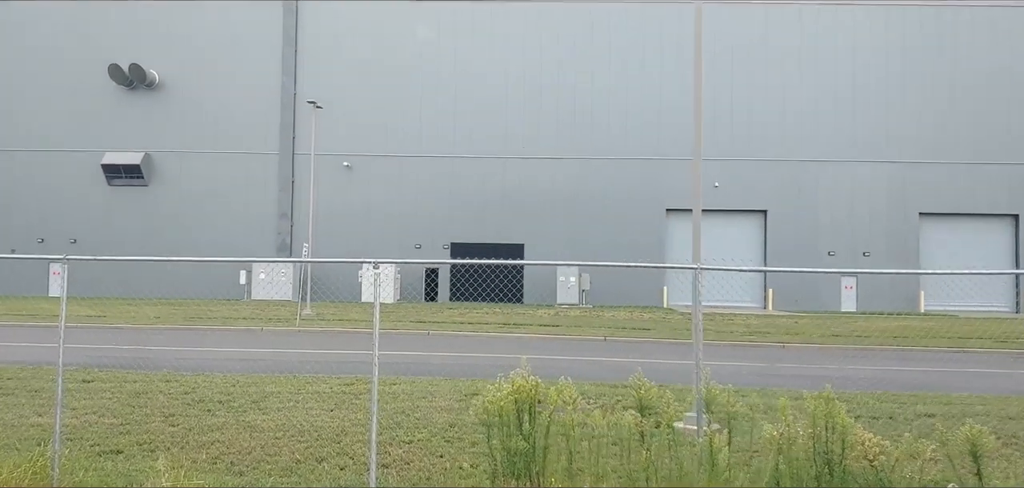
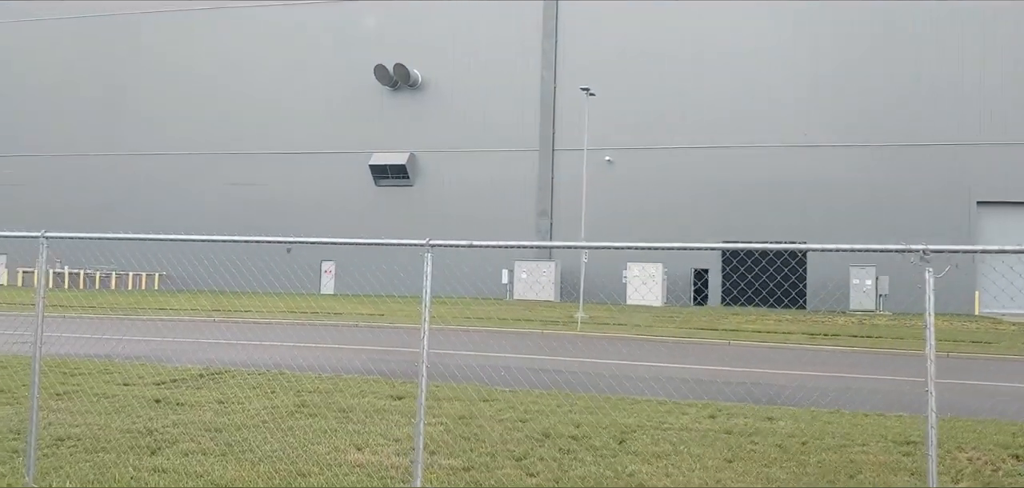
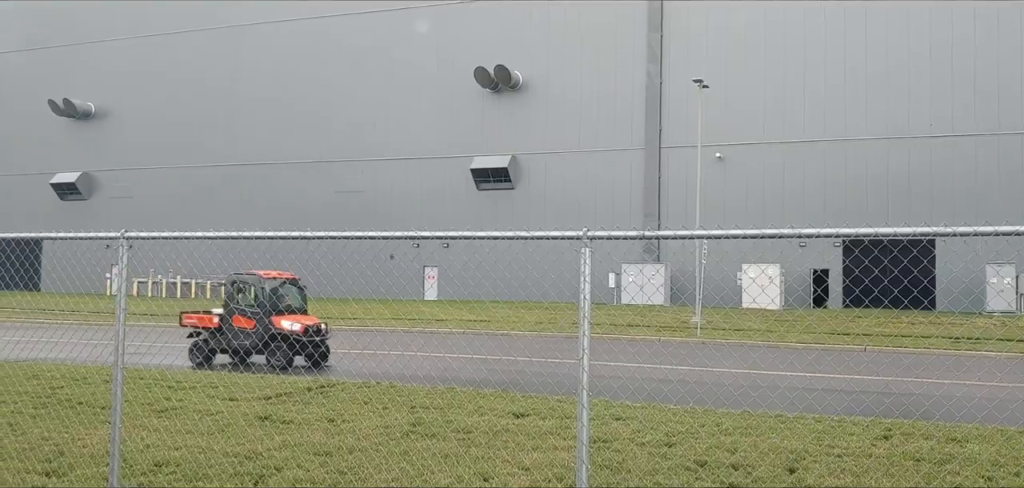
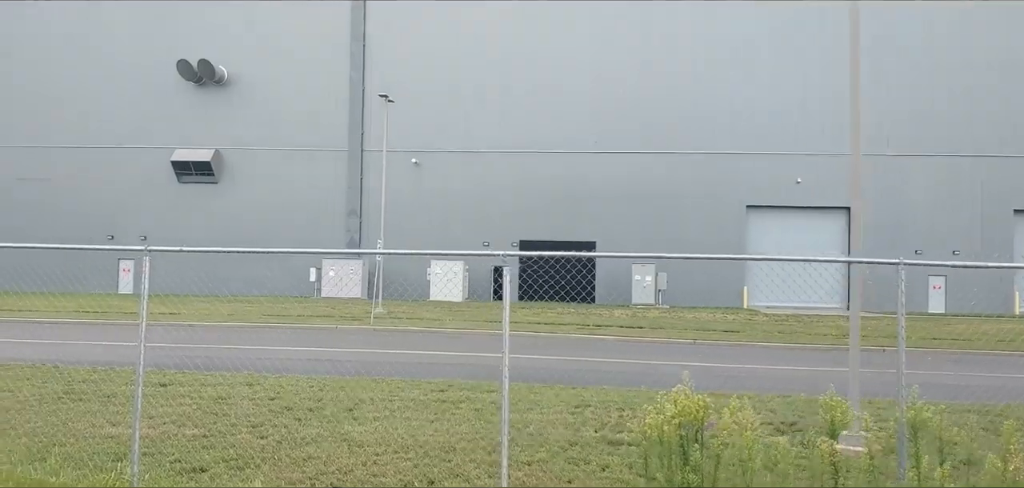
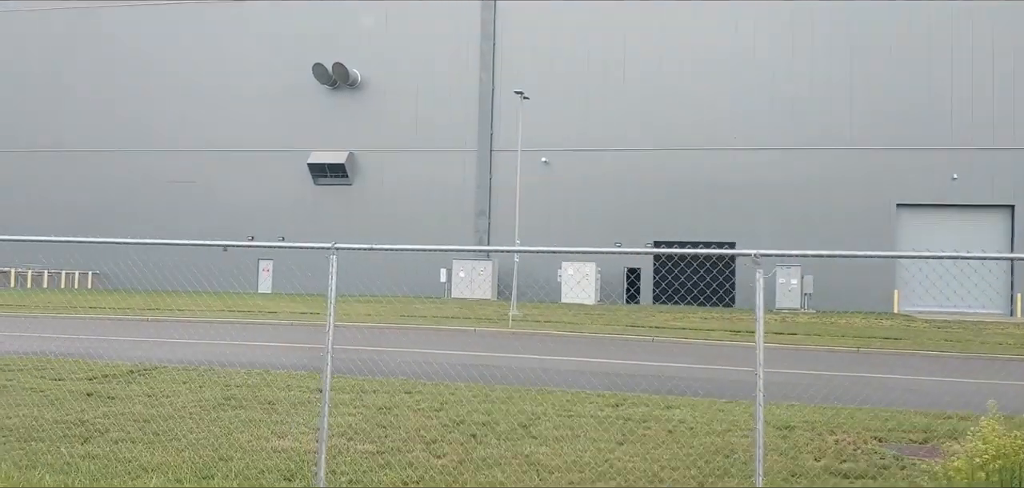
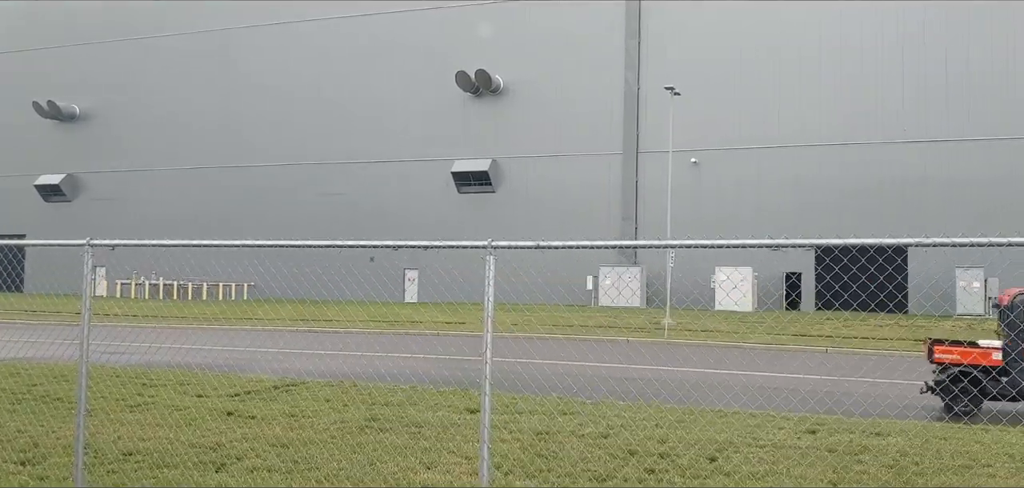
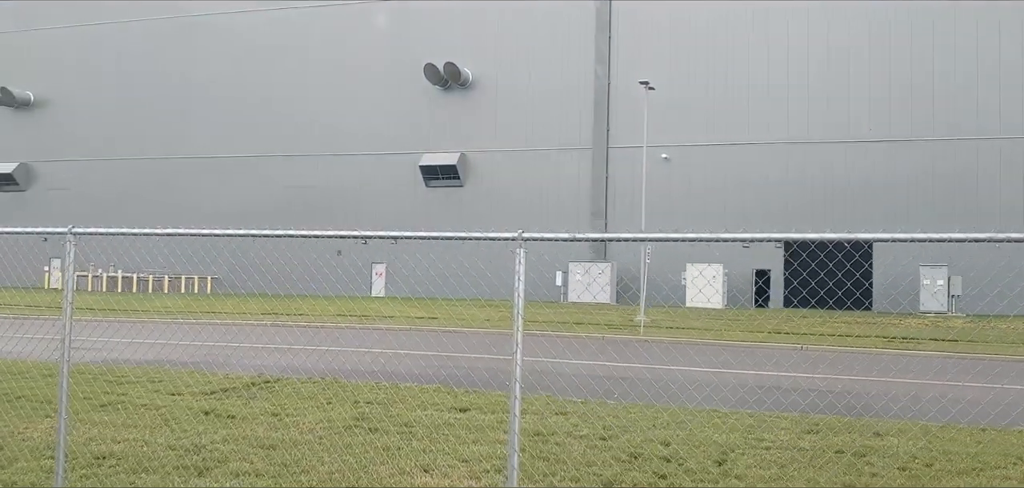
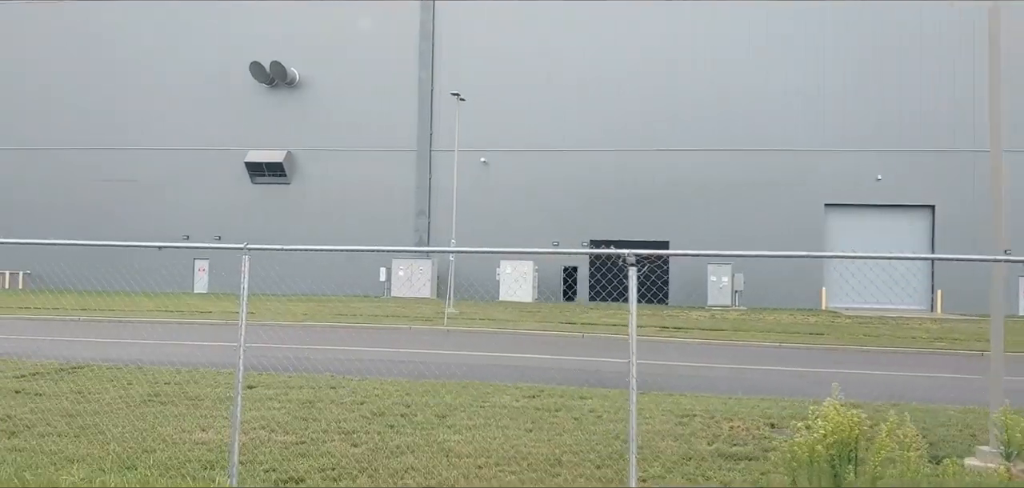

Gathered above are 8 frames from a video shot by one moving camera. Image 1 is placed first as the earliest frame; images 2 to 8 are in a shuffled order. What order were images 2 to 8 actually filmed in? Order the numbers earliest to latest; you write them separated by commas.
4, 8, 5, 2, 7, 3, 6
